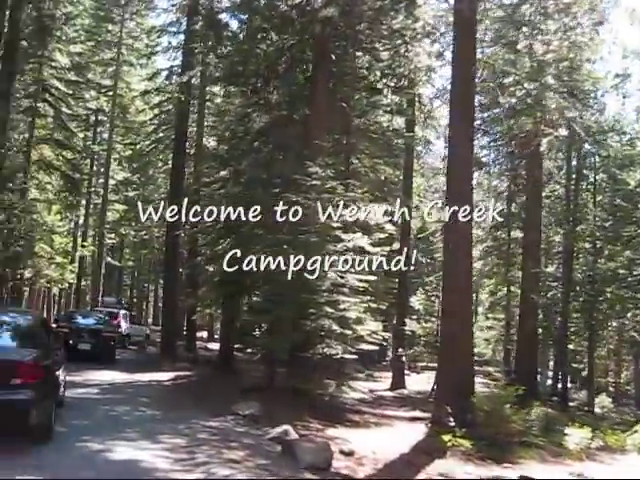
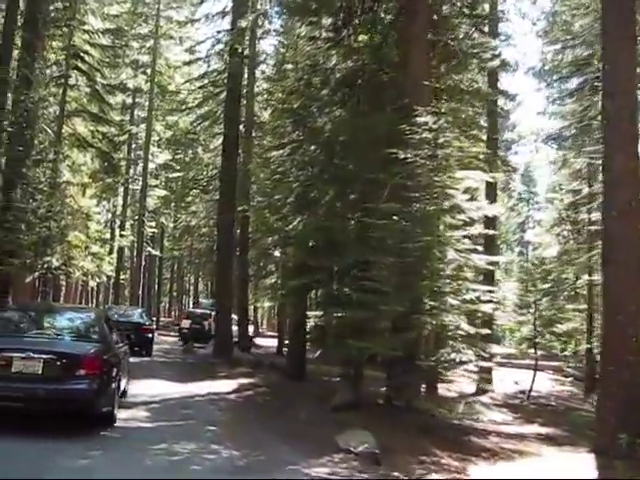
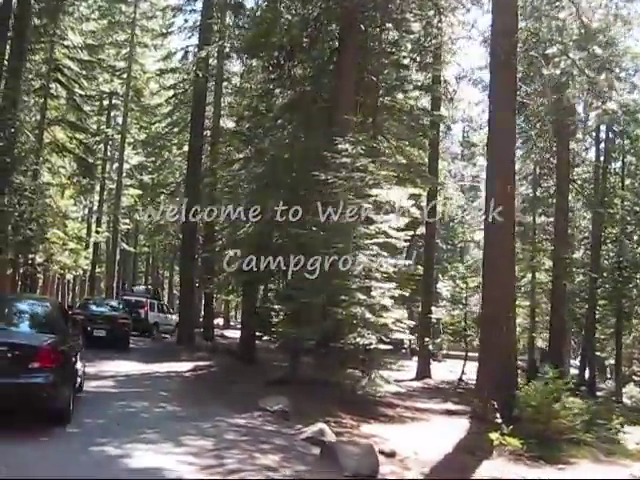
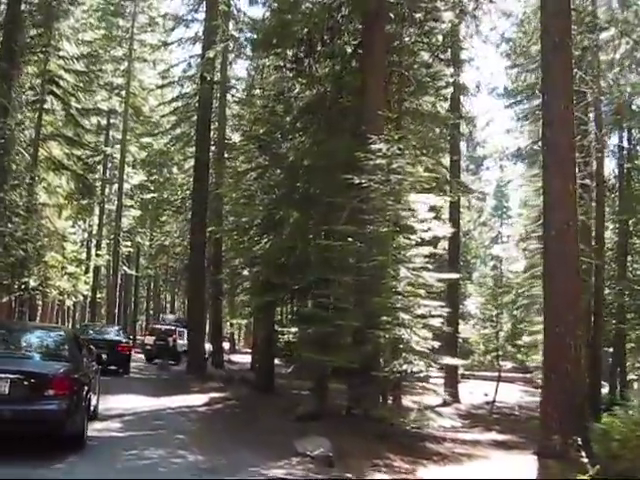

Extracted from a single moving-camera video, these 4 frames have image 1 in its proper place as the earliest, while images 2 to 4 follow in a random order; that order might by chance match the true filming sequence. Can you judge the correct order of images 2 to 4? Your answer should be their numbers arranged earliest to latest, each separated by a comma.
3, 4, 2
